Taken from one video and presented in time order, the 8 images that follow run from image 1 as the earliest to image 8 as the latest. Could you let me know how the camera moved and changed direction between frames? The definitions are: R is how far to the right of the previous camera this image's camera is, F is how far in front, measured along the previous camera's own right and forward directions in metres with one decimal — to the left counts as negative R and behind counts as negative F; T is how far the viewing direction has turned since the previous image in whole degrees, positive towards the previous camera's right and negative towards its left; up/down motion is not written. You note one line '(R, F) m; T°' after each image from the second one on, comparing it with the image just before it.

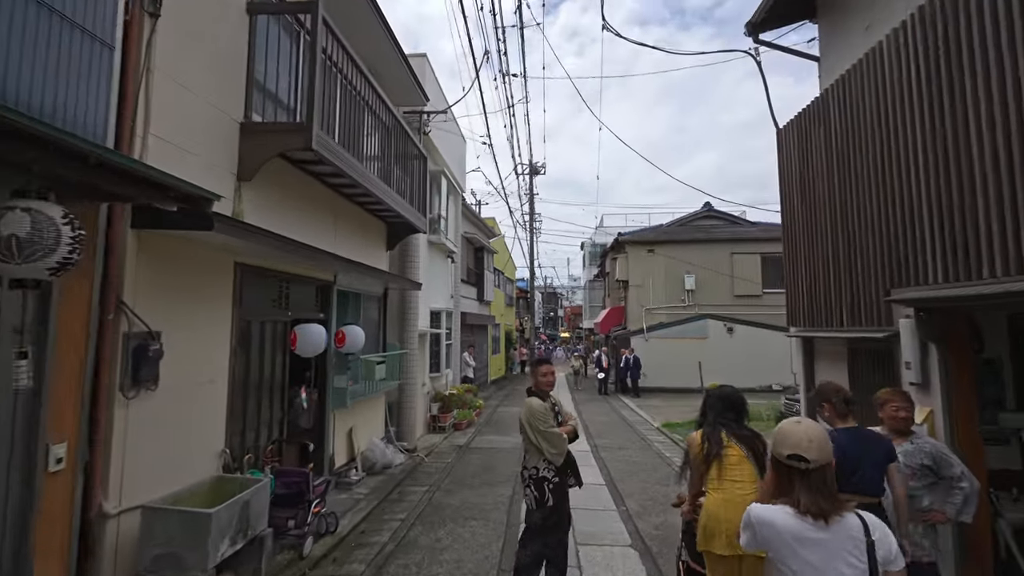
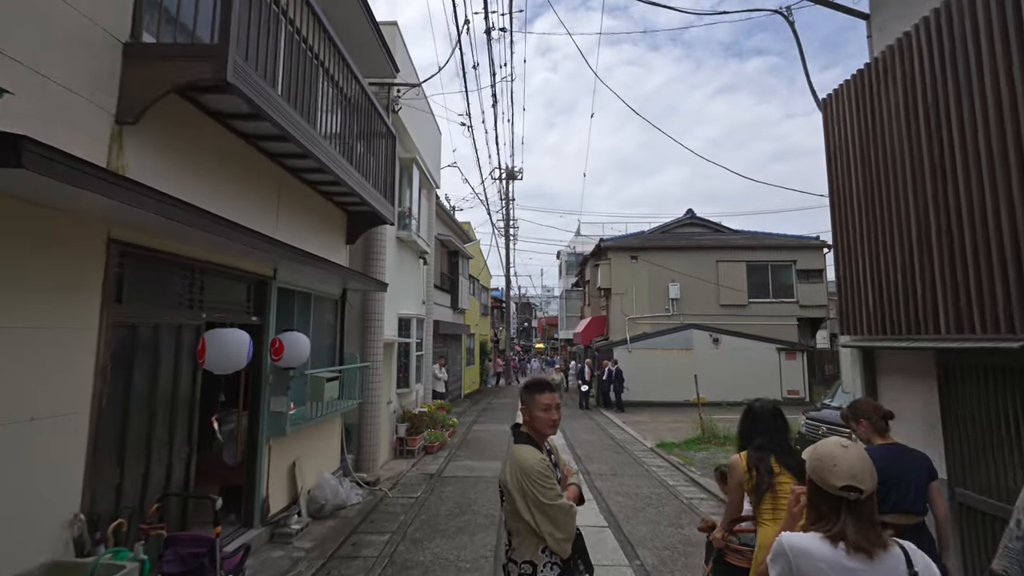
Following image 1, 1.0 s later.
(-0.1, +1.2) m; +3°
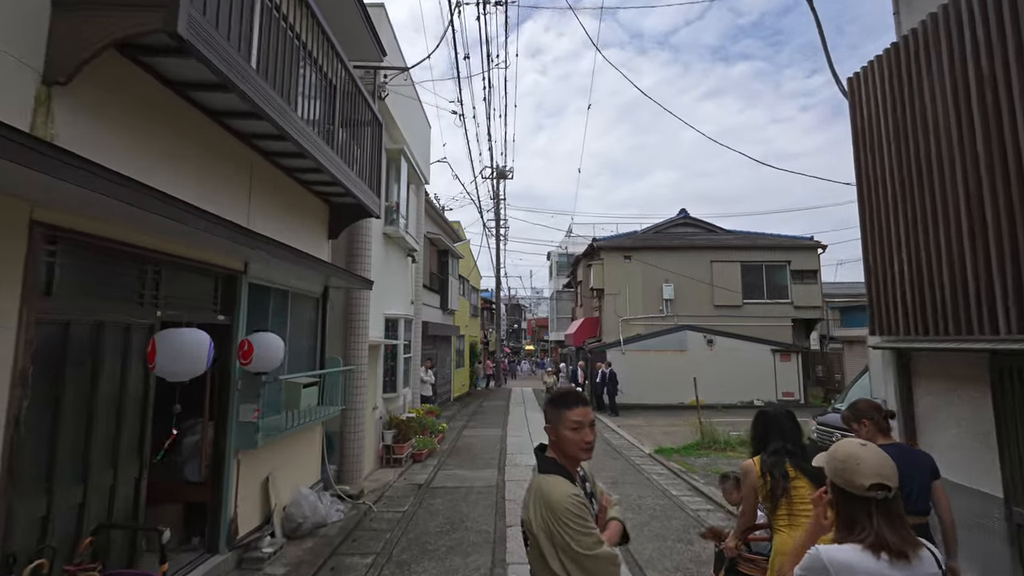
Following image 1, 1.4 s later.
(-0.1, +0.4) m; +1°
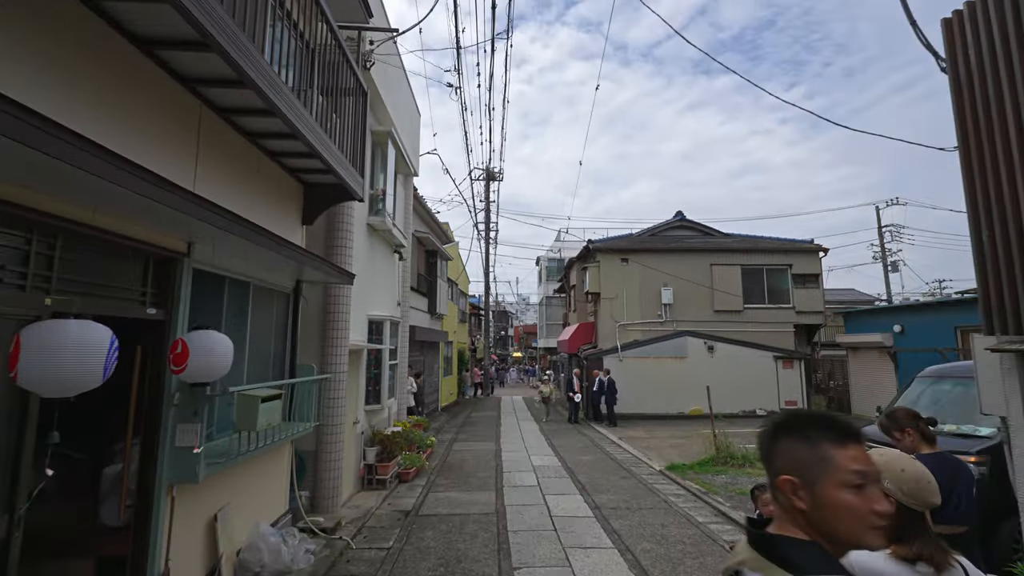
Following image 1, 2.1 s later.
(-0.2, +0.9) m; +2°
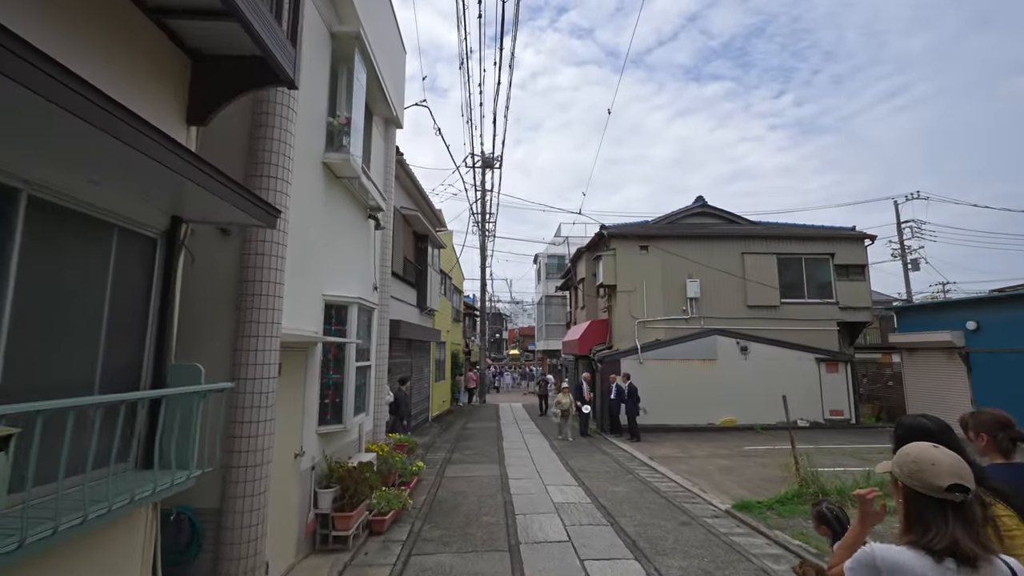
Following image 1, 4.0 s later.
(-0.3, +2.3) m; +1°
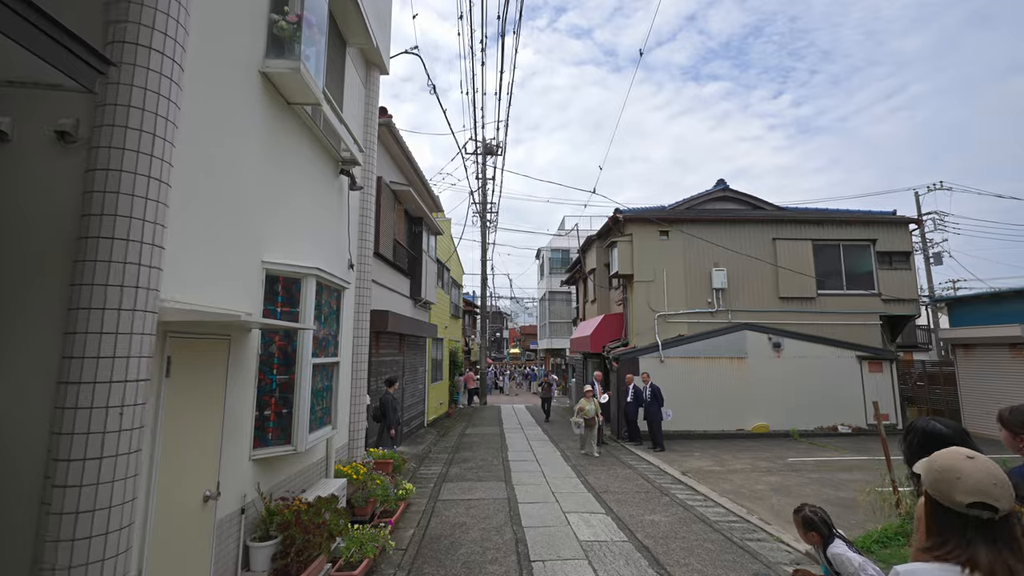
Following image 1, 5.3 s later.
(-0.2, +1.6) m; 0°
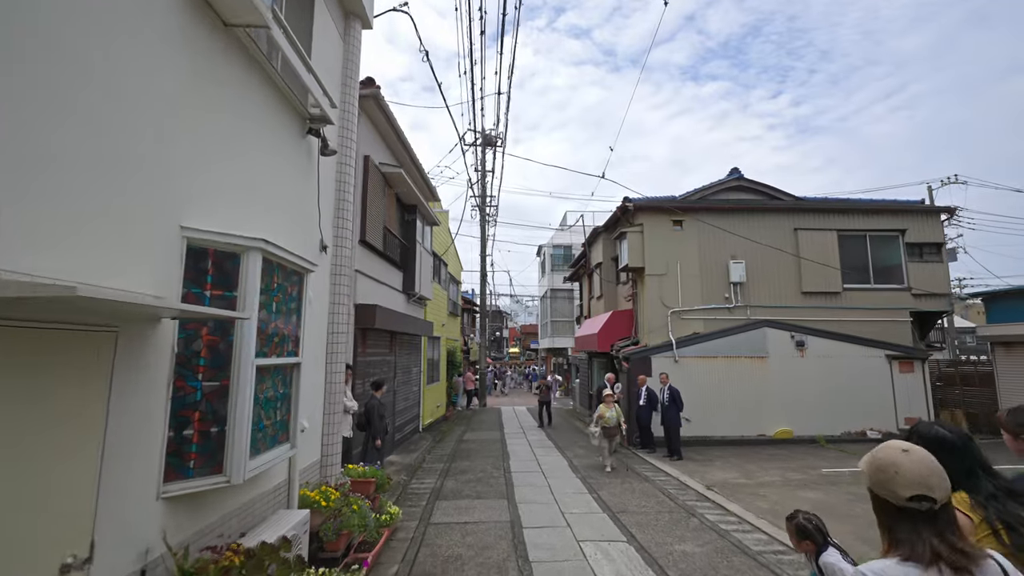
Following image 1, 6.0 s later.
(-0.1, +1.0) m; 0°
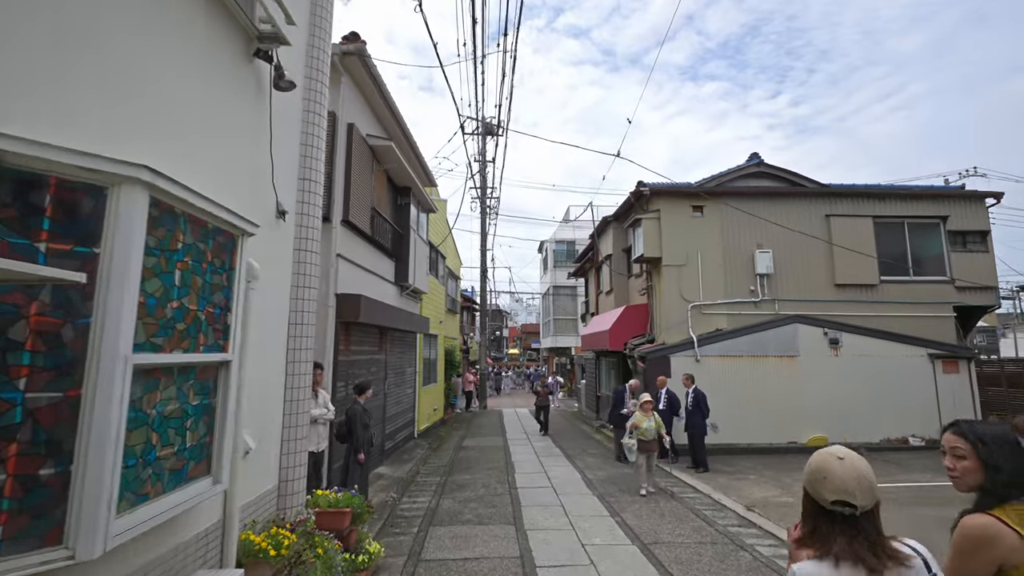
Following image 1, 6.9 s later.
(-0.1, +1.1) m; 0°
